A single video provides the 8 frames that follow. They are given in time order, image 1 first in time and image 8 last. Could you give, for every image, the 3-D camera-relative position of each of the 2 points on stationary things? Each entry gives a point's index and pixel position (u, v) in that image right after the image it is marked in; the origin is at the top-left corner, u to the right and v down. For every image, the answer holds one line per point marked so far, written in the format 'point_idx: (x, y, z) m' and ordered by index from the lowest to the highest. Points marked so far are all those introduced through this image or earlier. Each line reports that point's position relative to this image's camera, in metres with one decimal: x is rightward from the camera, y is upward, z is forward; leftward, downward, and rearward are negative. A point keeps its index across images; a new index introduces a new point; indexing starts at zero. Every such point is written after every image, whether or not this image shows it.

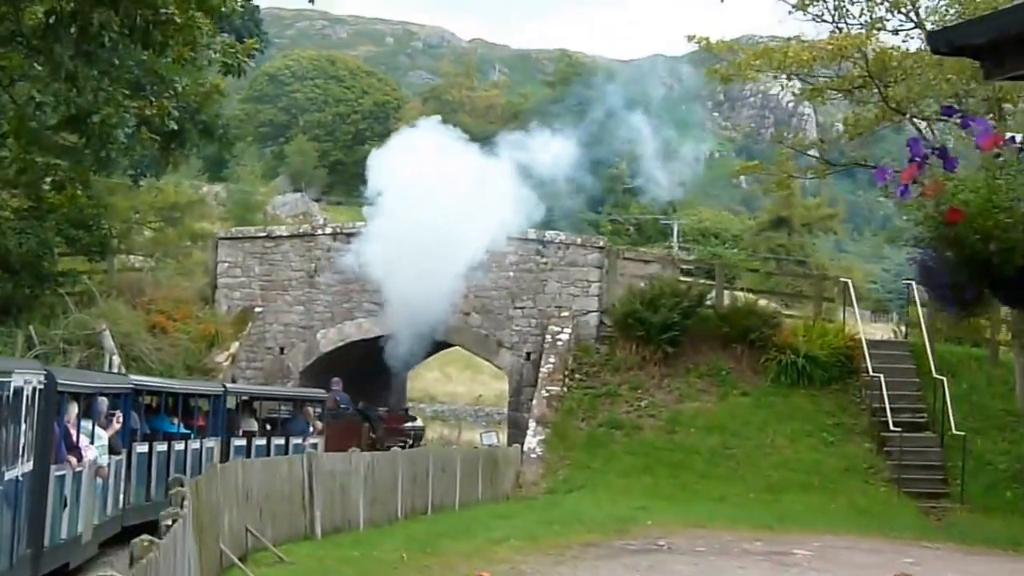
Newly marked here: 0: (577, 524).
0: (+0.4, -1.6, +18.9) m
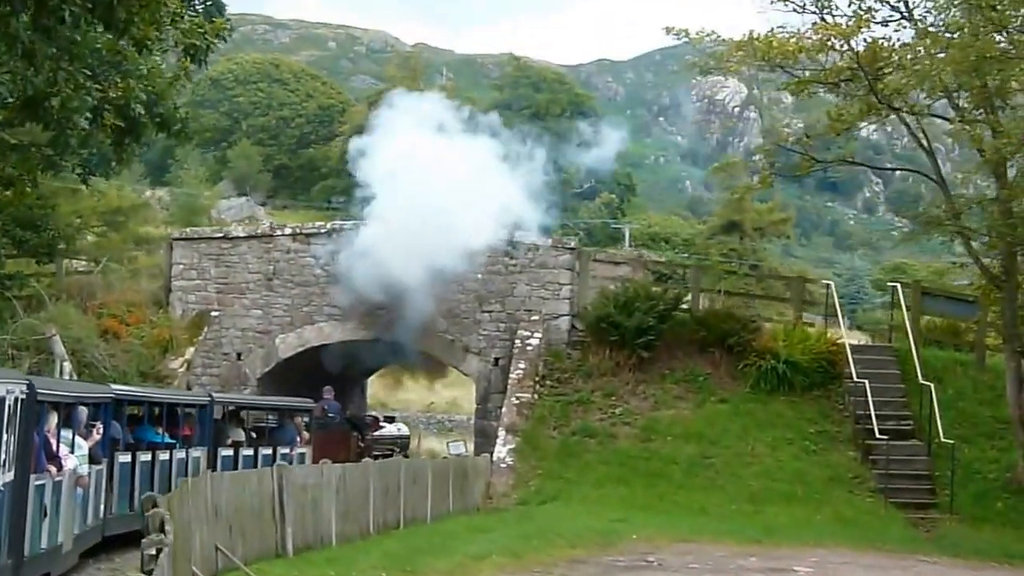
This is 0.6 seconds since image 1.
0: (+0.3, -1.6, +17.8) m
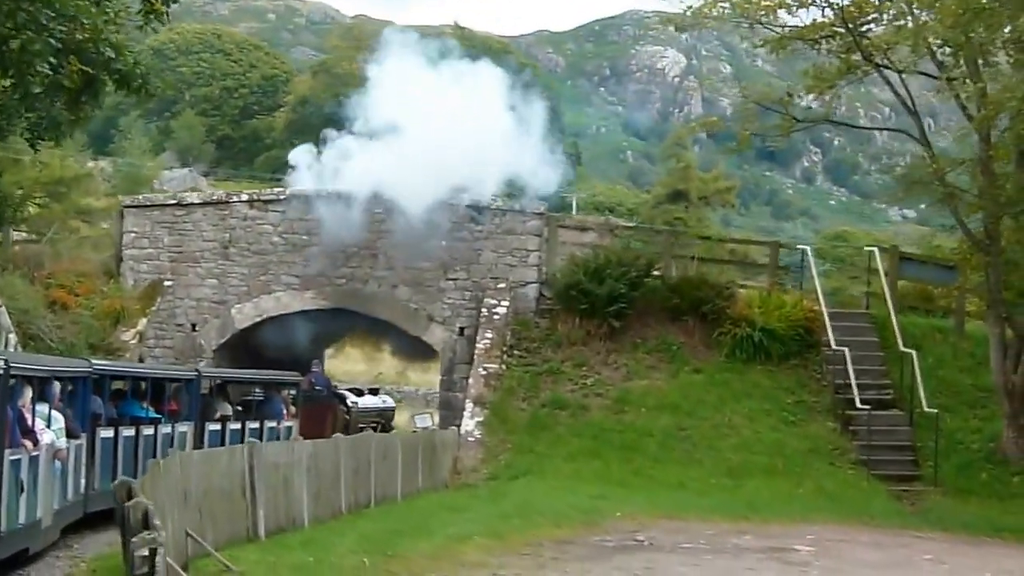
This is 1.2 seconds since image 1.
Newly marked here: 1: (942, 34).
0: (+0.2, -1.4, +17.0) m
1: (+2.9, +1.7, +19.1) m
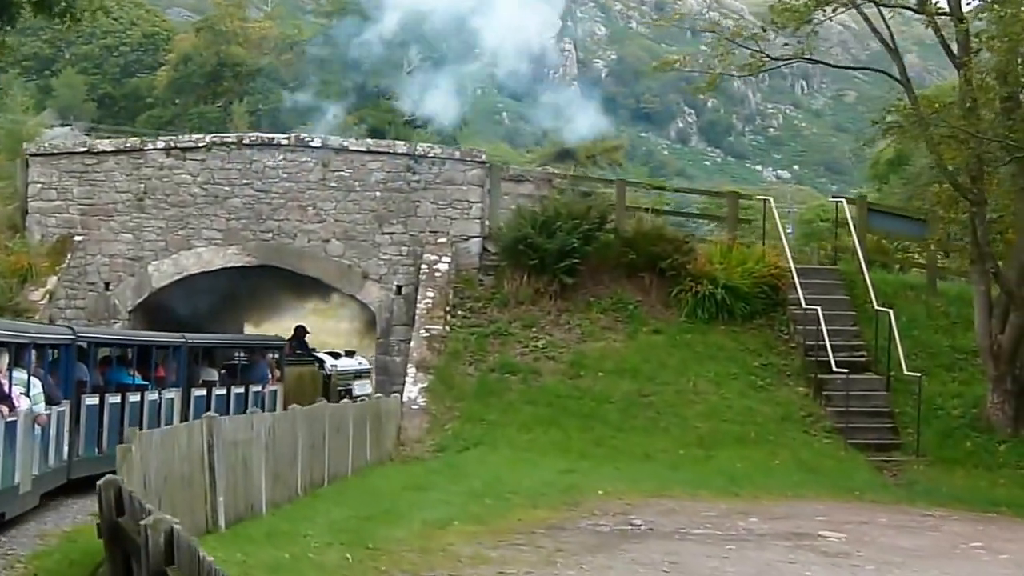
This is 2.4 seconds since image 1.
0: (0.0, -1.1, +15.1) m
1: (+2.7, +2.0, +17.3) m
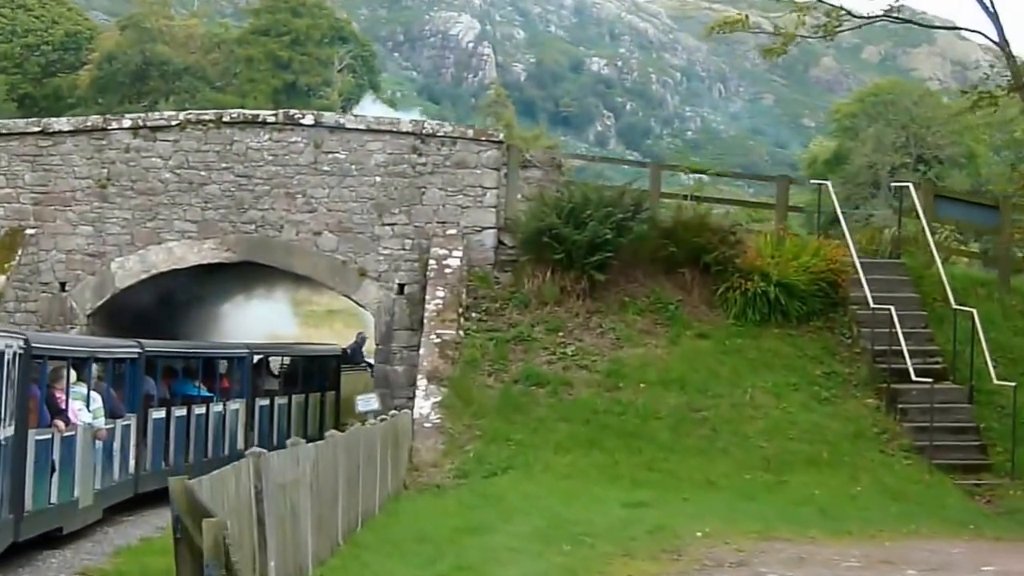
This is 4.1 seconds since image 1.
0: (+0.4, -1.1, +12.2) m
1: (+2.9, +2.0, +14.5) m
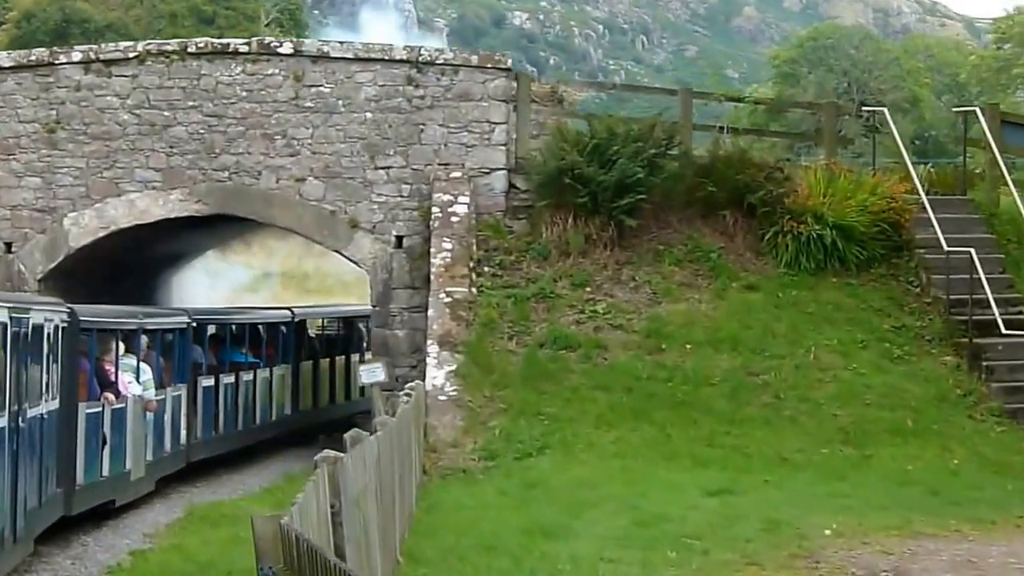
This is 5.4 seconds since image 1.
0: (+0.7, -0.9, +9.7) m
1: (+3.1, +2.3, +12.0) m
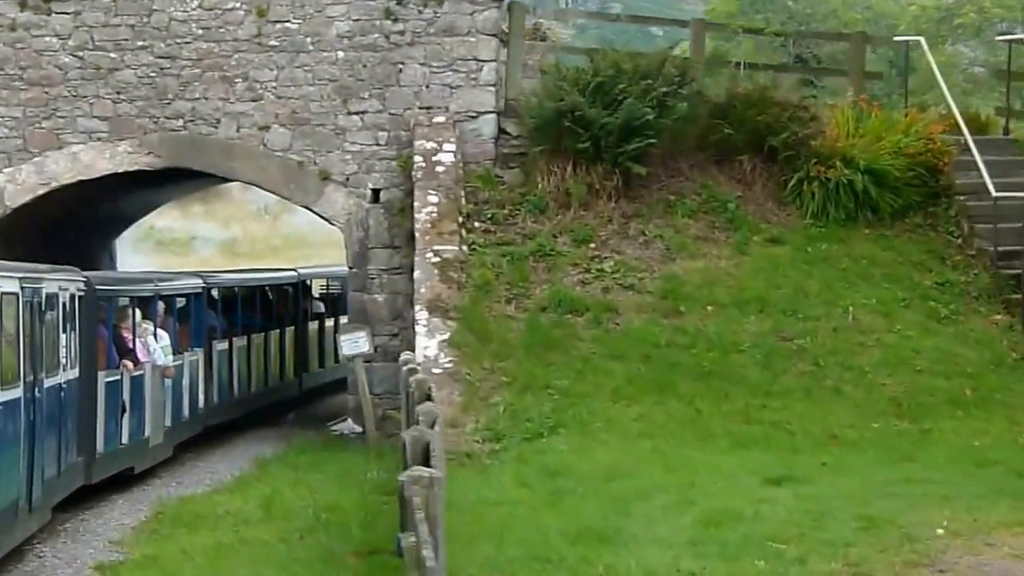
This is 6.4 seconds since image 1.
0: (+0.9, -0.8, +7.9) m
1: (+3.2, +2.5, +10.2) m
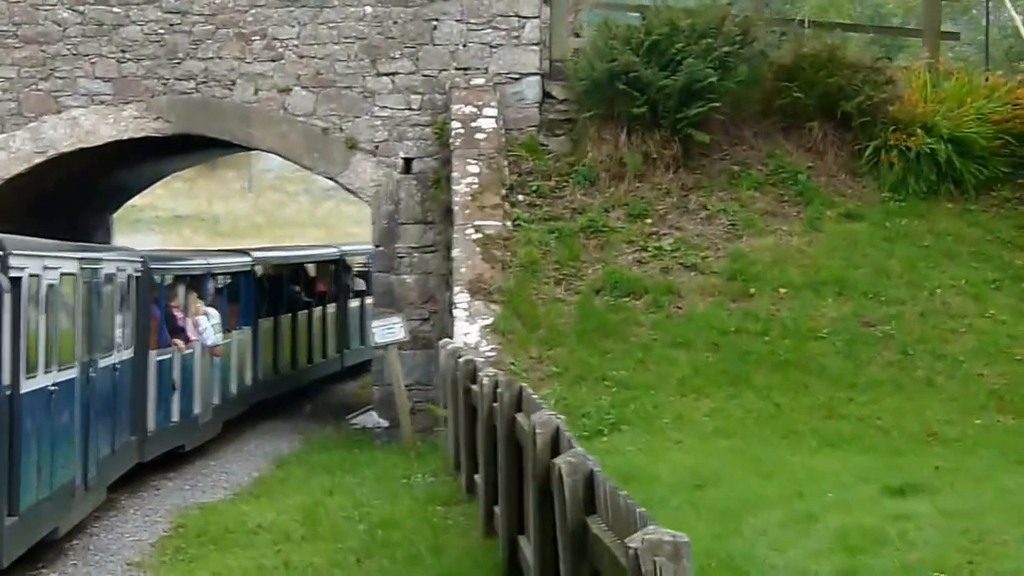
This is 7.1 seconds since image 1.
0: (+1.1, -0.7, +6.5) m
1: (+3.4, +2.6, +8.8) m
